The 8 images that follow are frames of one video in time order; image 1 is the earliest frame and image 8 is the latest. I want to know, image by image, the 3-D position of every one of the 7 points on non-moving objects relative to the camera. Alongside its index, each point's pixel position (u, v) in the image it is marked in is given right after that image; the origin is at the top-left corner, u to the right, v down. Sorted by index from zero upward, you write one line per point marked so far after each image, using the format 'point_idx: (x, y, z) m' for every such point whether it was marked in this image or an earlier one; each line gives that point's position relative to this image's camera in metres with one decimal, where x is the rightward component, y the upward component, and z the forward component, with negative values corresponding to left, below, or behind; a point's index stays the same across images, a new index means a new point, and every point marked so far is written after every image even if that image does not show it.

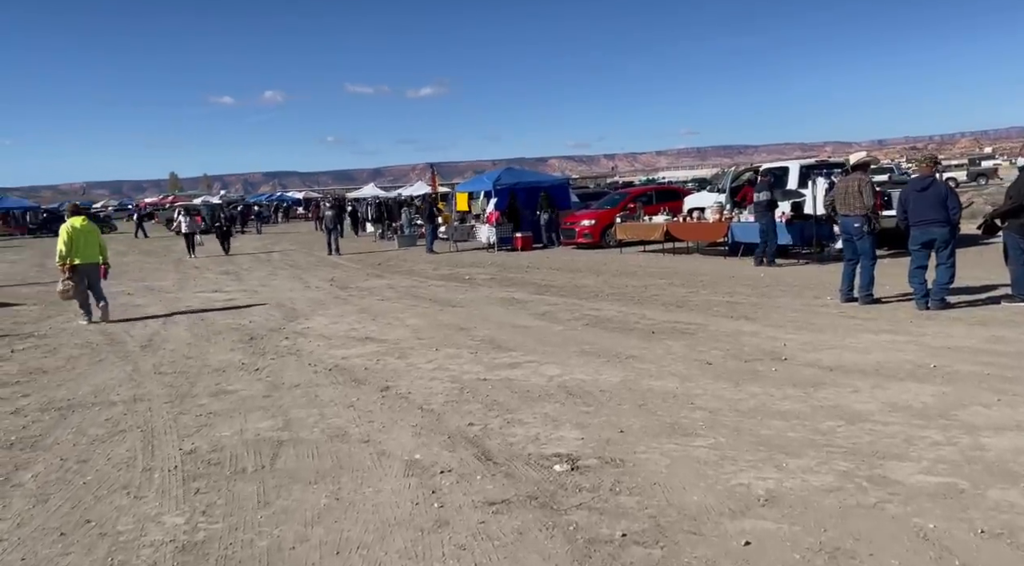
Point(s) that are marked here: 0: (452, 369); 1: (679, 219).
0: (-0.5, -0.8, +7.0) m
1: (+3.2, +1.2, +15.4) m
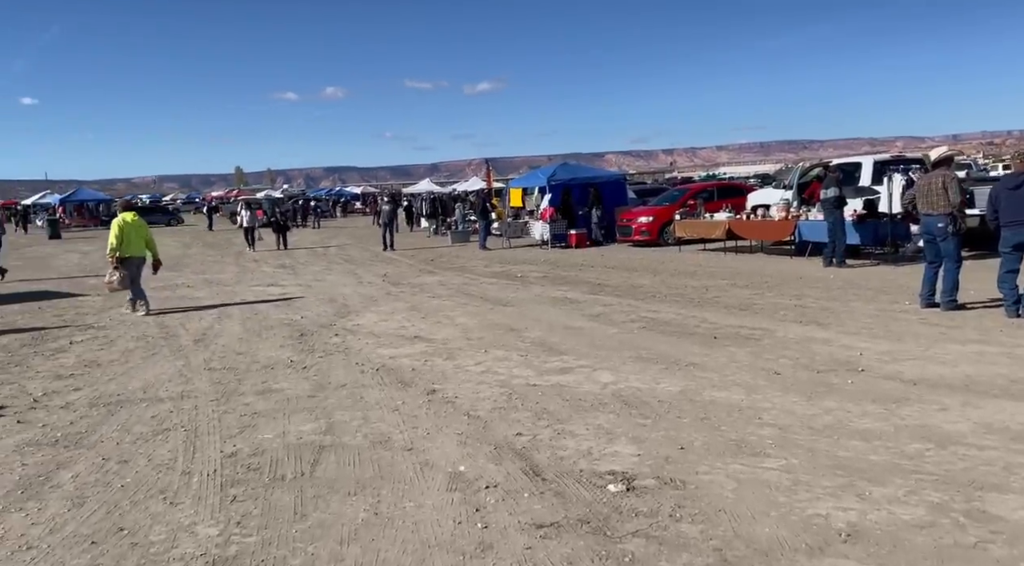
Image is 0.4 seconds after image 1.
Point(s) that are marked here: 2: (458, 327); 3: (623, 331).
0: (-0.1, -0.8, +6.8) m
1: (+4.2, +1.2, +14.8) m
2: (-0.6, -0.5, +9.4) m
3: (+1.1, -0.5, +8.2) m
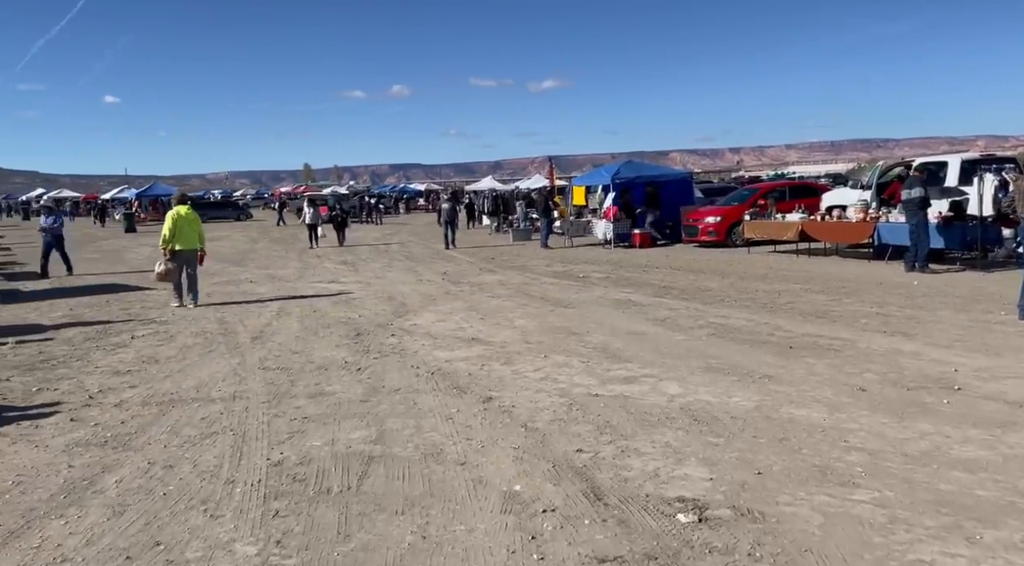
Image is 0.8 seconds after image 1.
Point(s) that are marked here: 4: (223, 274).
0: (+0.4, -0.8, +6.4) m
1: (+5.3, +1.1, +14.1) m
2: (+0.1, -0.5, +9.1) m
3: (+1.7, -0.5, +7.7) m
4: (-7.0, +0.2, +19.4) m
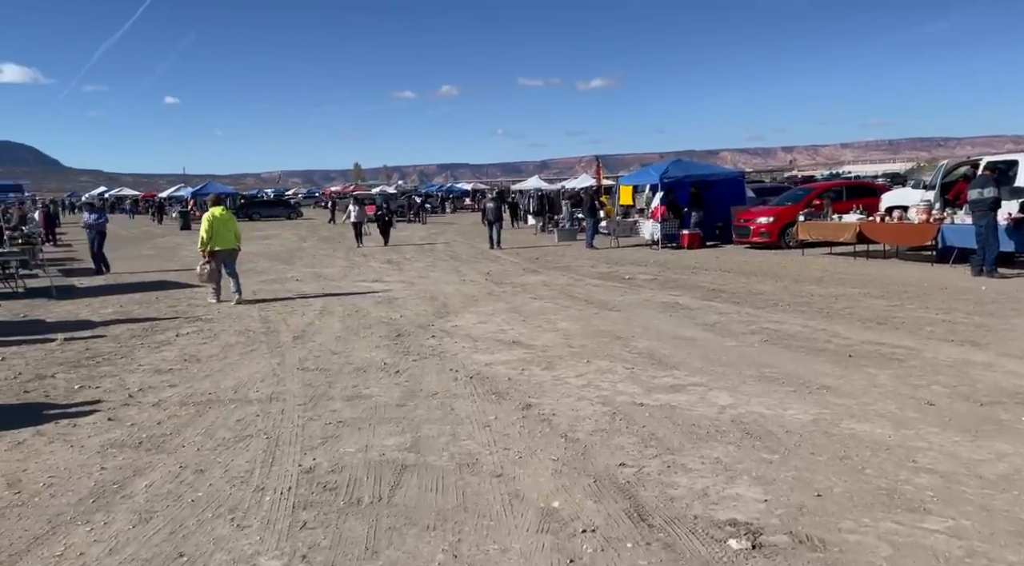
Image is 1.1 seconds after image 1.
0: (+0.7, -0.8, +6.1) m
1: (+6.1, +1.1, +13.5) m
2: (+0.5, -0.6, +8.8) m
3: (+2.1, -0.6, +7.4) m
4: (-5.9, +0.3, +19.6) m
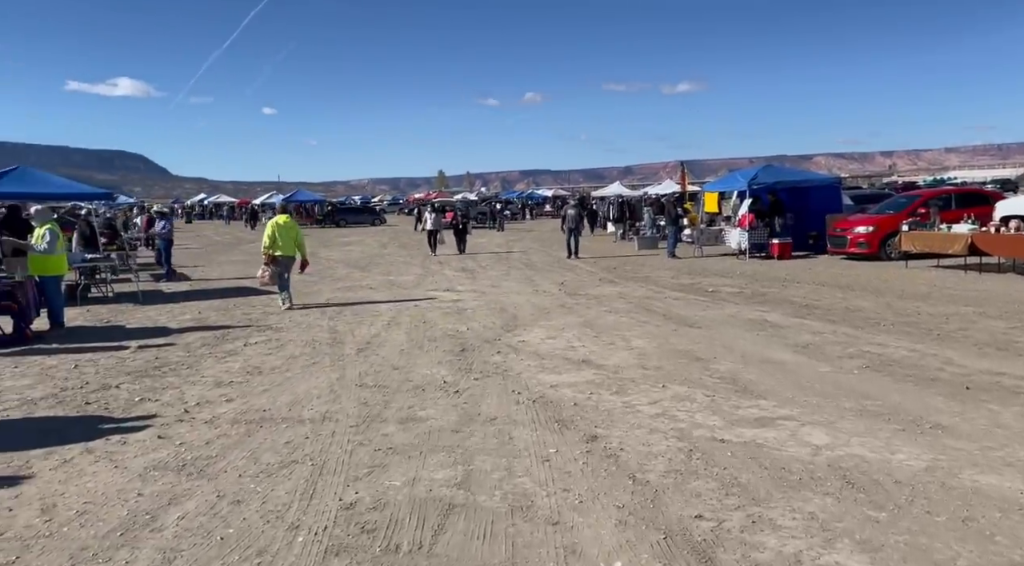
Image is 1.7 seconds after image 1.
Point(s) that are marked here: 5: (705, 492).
0: (+1.2, -0.9, +5.5) m
1: (+7.3, +0.8, +12.4) m
2: (+1.3, -0.7, +8.2) m
3: (+2.7, -0.7, +6.6) m
4: (-4.1, +0.1, +19.6) m
5: (+1.0, -1.1, +4.2) m
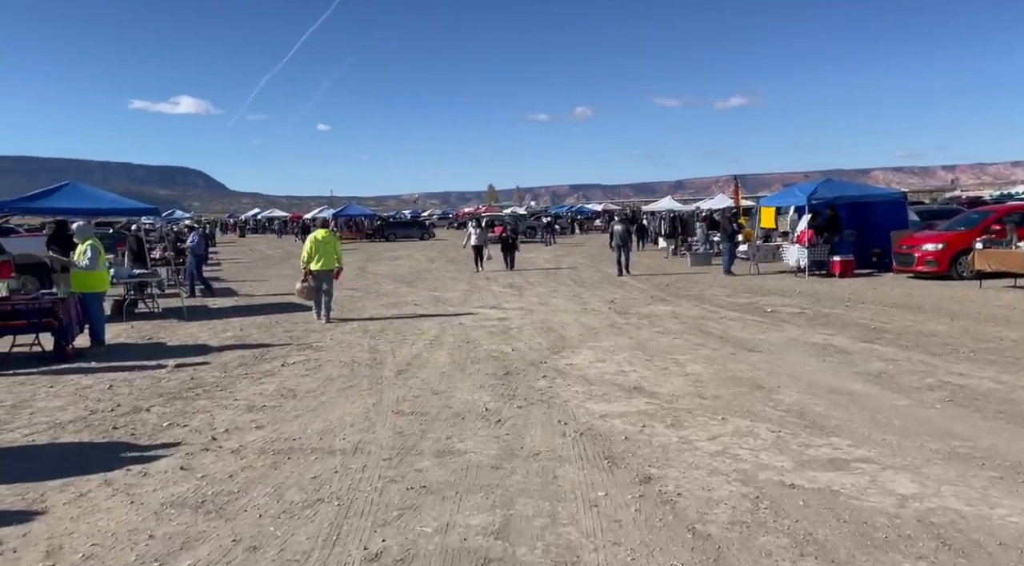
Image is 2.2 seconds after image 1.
0: (+1.5, -1.1, +5.0) m
1: (+8.0, +0.5, +11.5) m
2: (+1.7, -0.9, +7.7) m
3: (+3.0, -0.9, +6.0) m
4: (-2.9, -0.3, +19.3) m
5: (+1.2, -1.2, +3.6) m
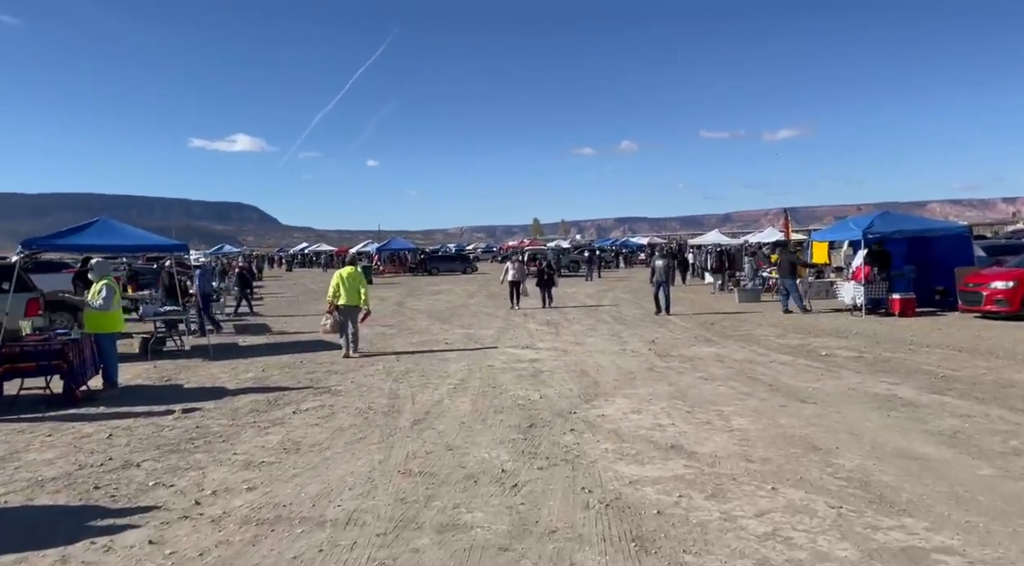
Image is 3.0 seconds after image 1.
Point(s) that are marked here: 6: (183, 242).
0: (+1.5, -1.4, +4.2) m
1: (+8.4, 0.0, +10.3) m
2: (+1.9, -1.3, +6.8) m
3: (+3.1, -1.2, +5.1) m
4: (-2.0, -1.1, +18.8) m
5: (+1.2, -1.4, +2.8) m
6: (-6.2, +0.8, +15.1) m
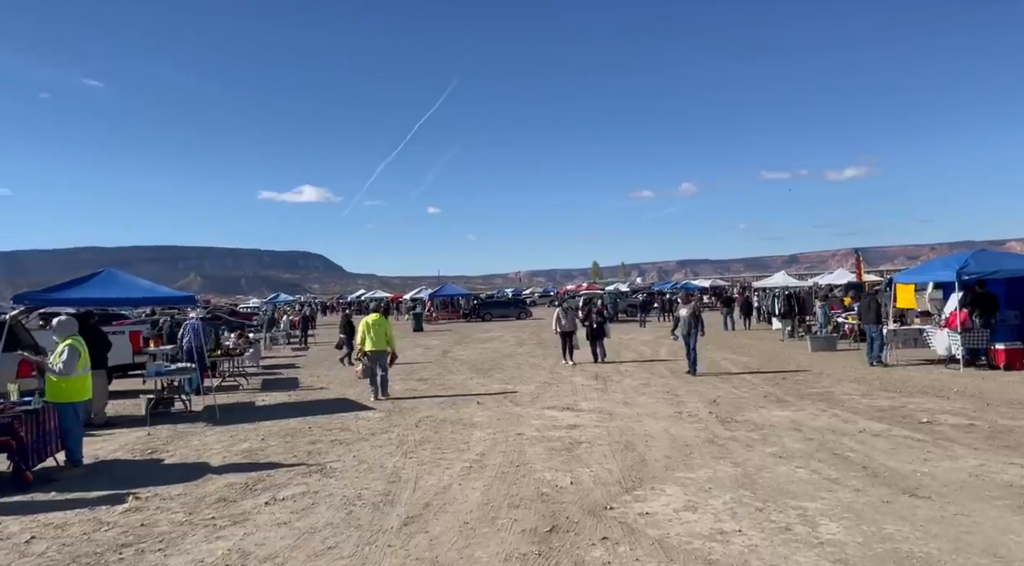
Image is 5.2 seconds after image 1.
0: (+1.3, -1.6, +2.3) m
1: (+8.7, -0.5, +8.0) m
2: (+1.9, -1.7, +4.9) m
3: (+3.0, -1.5, +3.1) m
4: (-1.1, -2.2, +17.1) m
5: (+0.9, -1.6, +1.0) m
6: (-5.5, -0.2, +13.8) m
